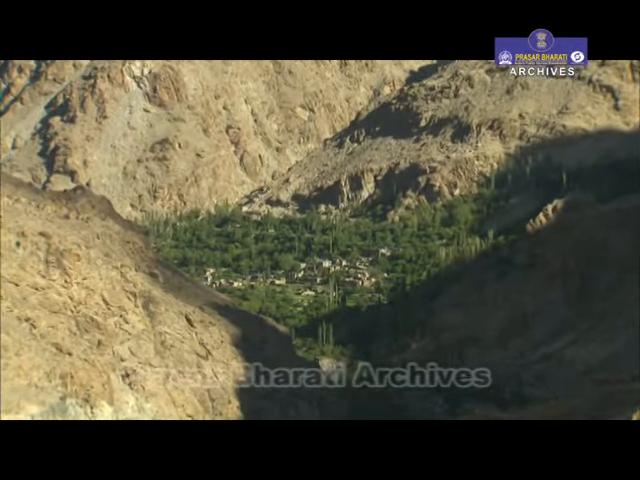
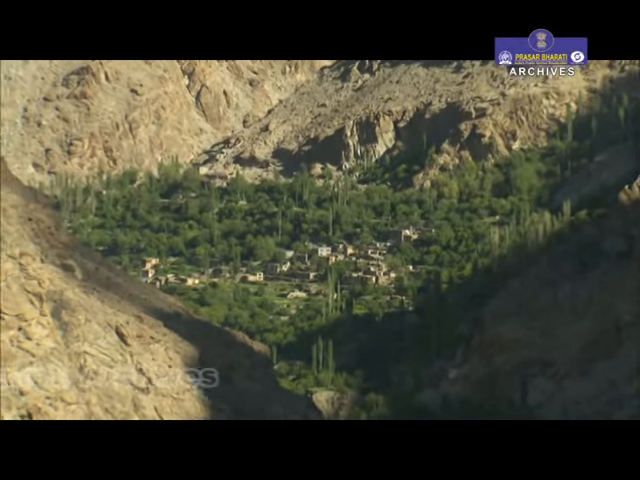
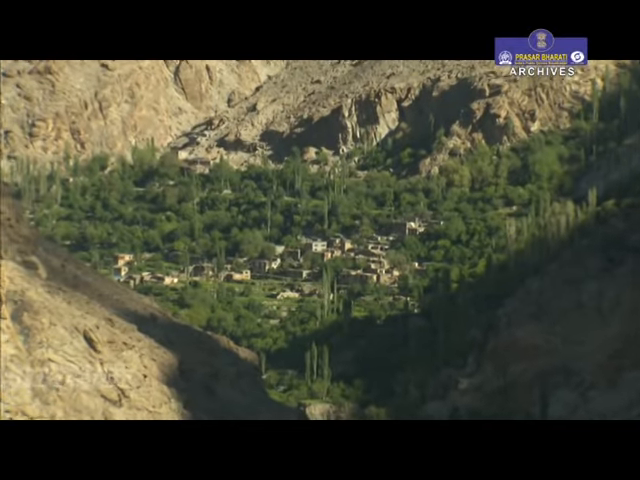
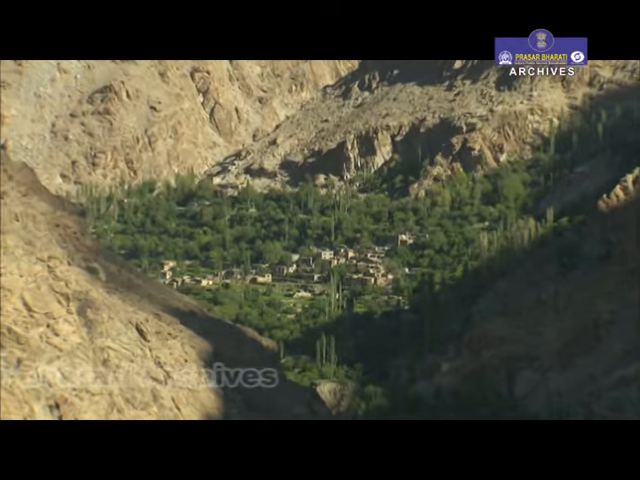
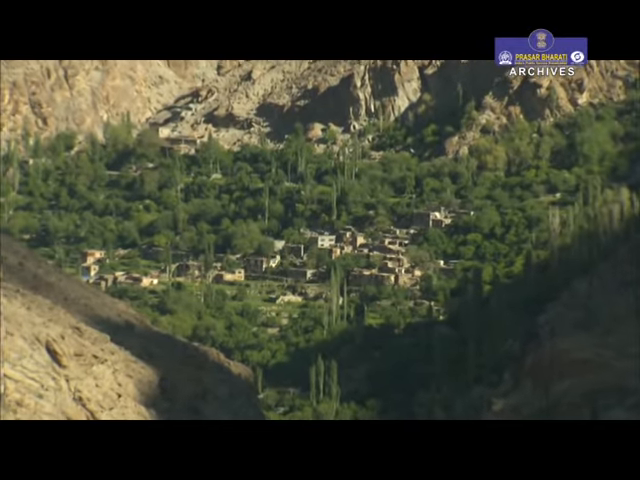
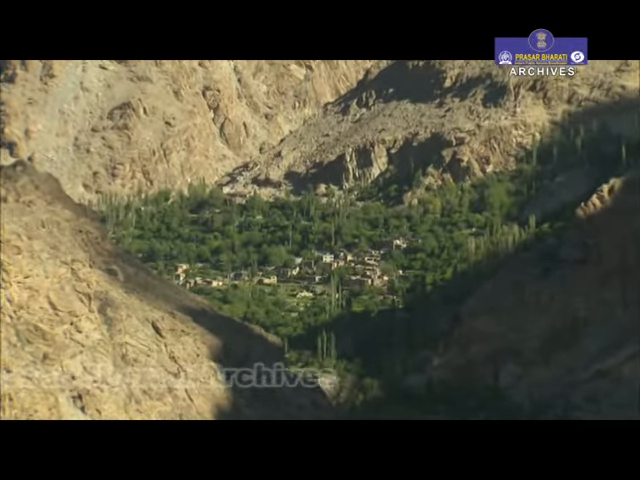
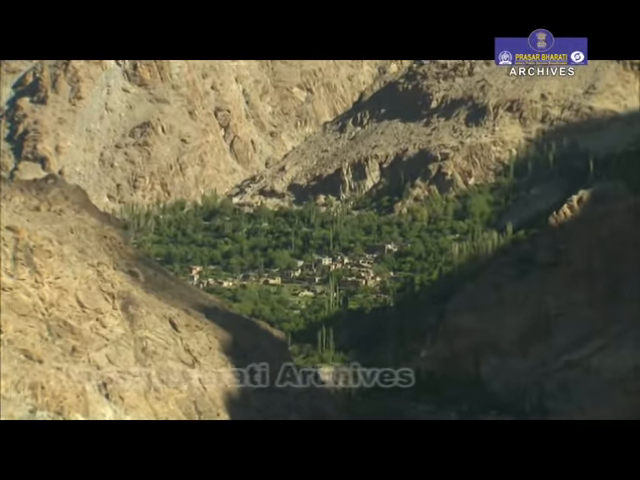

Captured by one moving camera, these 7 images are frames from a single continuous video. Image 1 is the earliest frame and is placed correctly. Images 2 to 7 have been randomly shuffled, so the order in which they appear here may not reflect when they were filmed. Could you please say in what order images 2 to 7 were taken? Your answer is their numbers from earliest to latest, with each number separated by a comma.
7, 6, 4, 2, 3, 5
